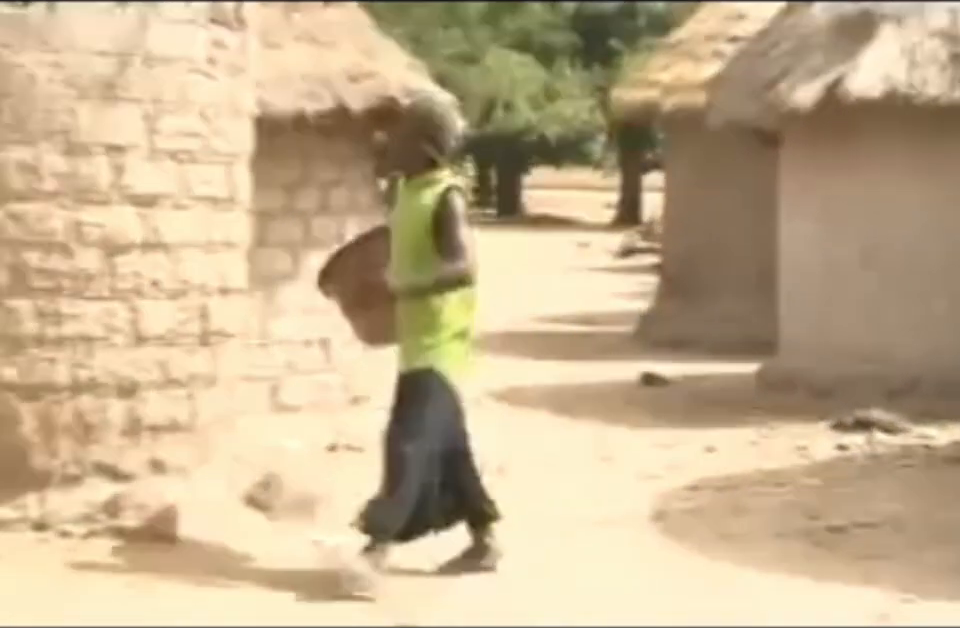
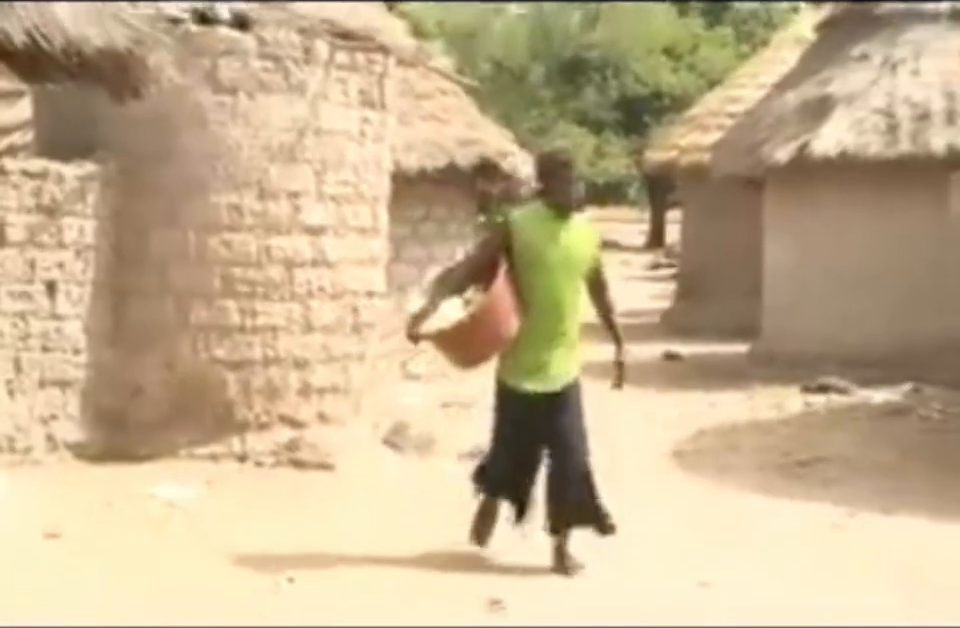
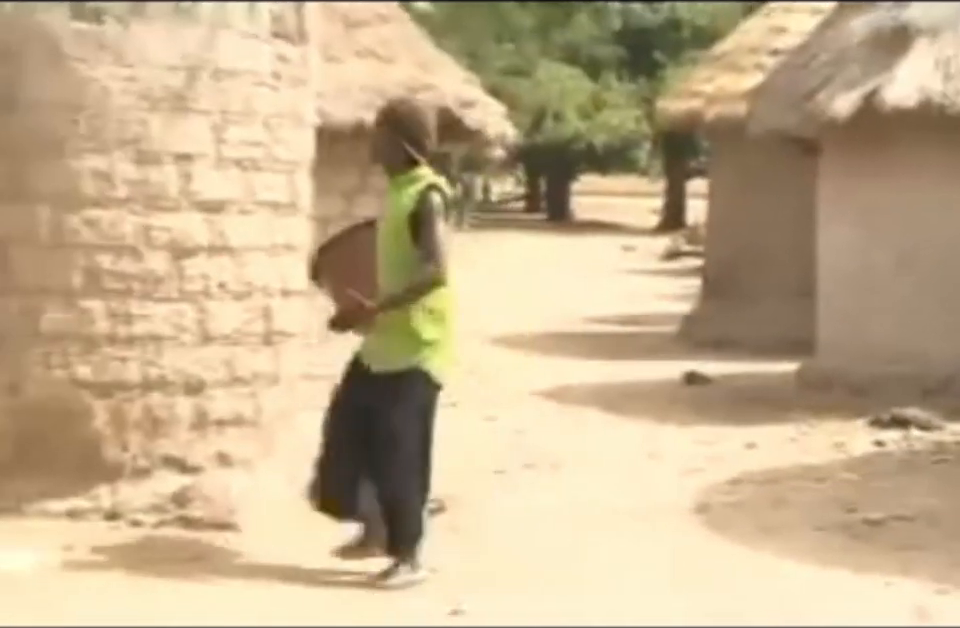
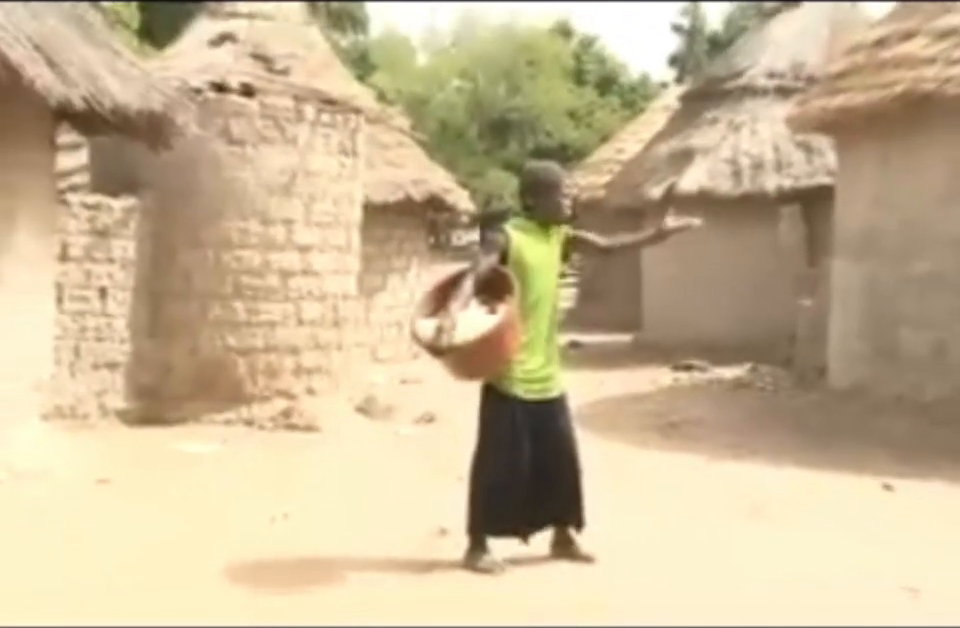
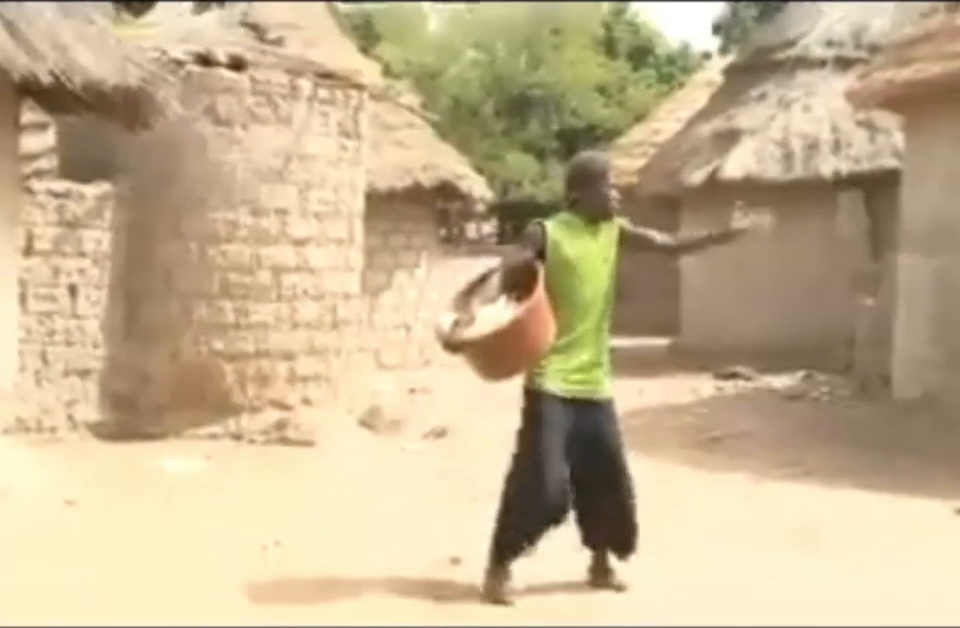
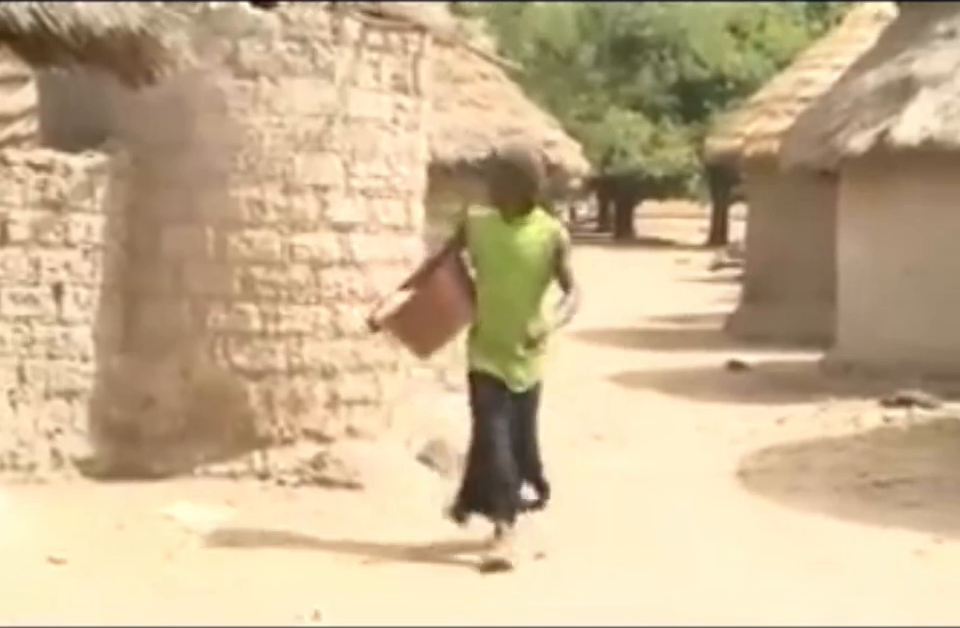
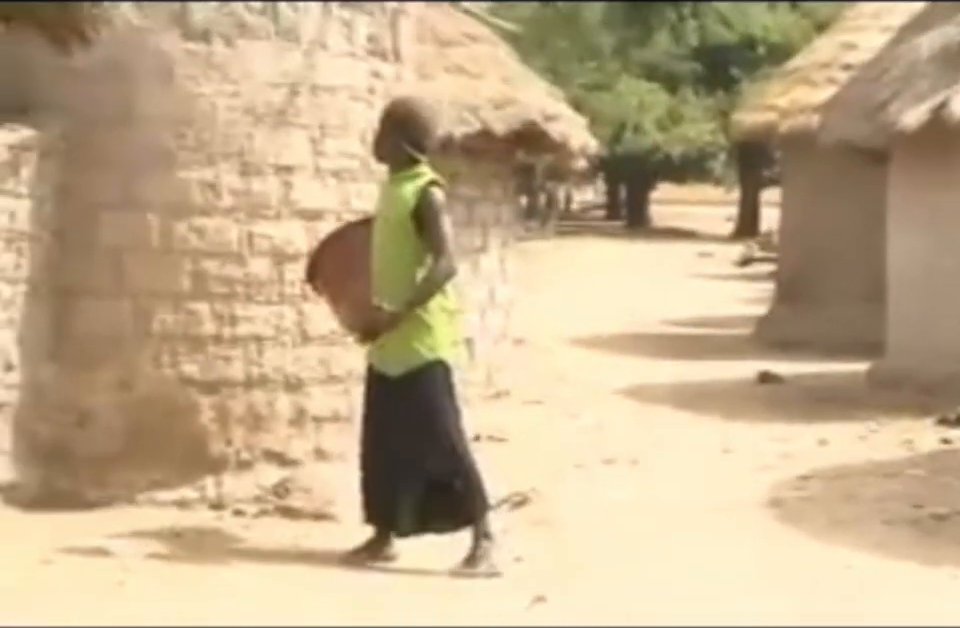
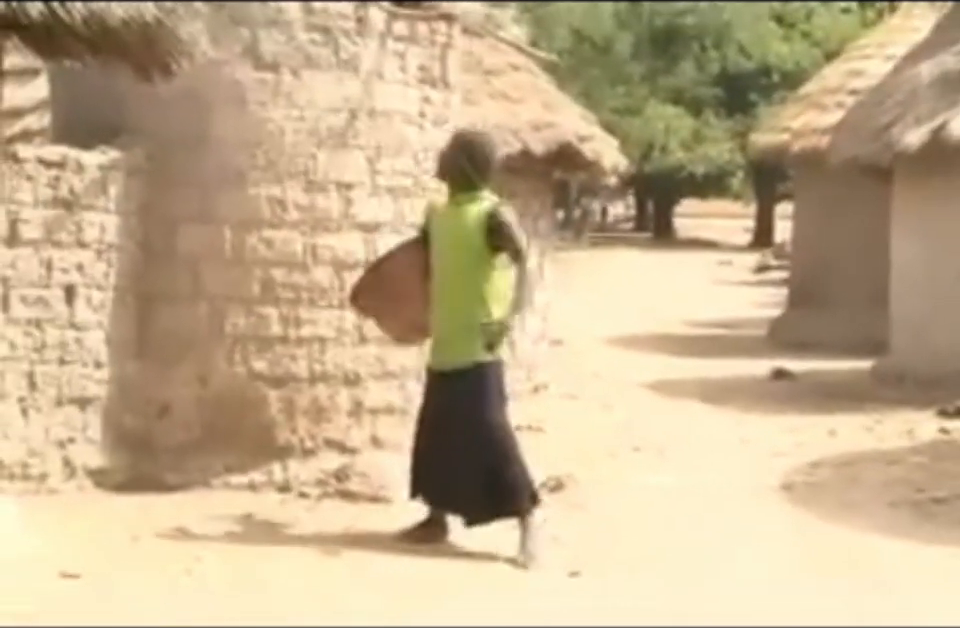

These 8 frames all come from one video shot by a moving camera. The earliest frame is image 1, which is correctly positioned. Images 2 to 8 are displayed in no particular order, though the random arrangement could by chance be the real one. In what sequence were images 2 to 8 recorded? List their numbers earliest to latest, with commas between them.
3, 7, 8, 6, 2, 5, 4
